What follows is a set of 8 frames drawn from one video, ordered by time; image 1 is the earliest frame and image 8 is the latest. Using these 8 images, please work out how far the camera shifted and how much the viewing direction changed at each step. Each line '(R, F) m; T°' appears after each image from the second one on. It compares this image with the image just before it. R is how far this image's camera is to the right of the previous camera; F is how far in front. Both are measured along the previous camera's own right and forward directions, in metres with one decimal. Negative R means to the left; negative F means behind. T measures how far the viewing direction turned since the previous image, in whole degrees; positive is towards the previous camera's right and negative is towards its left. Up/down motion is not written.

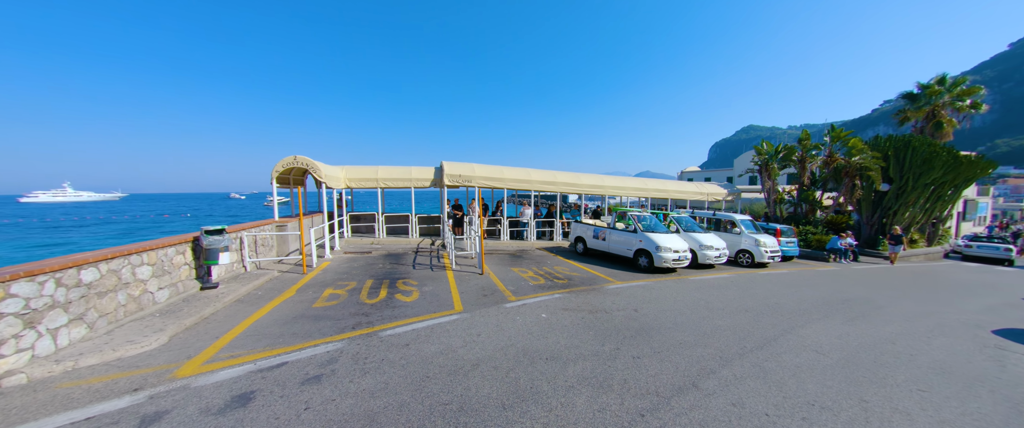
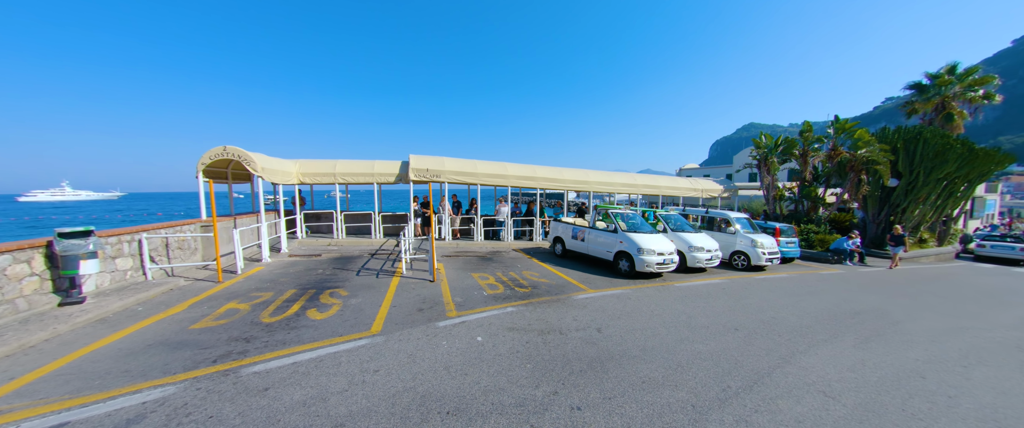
(+1.1, +1.1) m; 0°
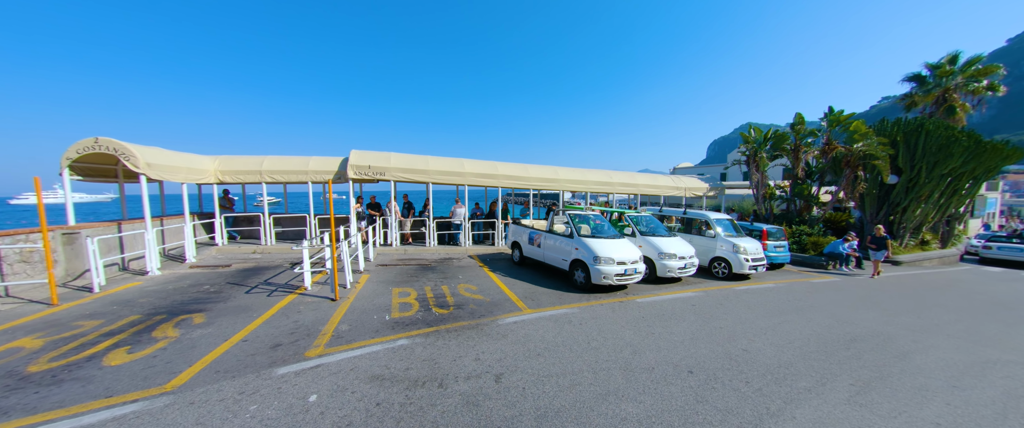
(+1.6, +1.2) m; 0°
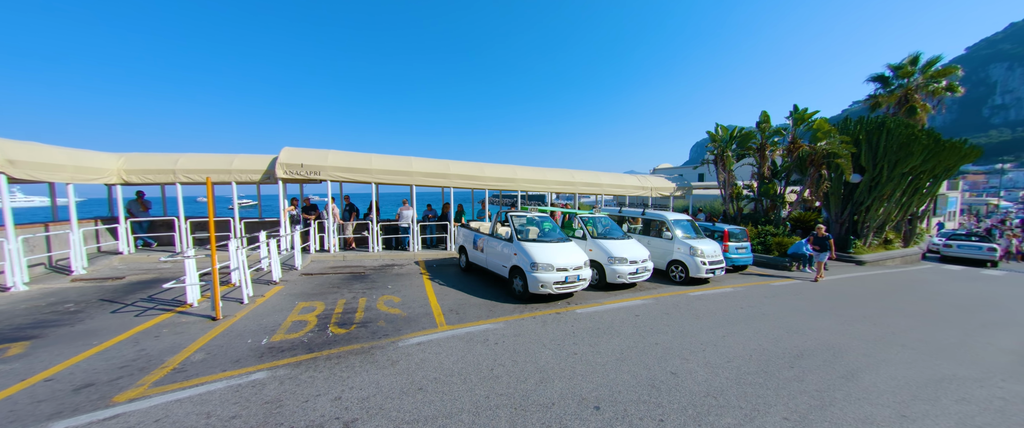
(+1.3, +0.7) m; +2°
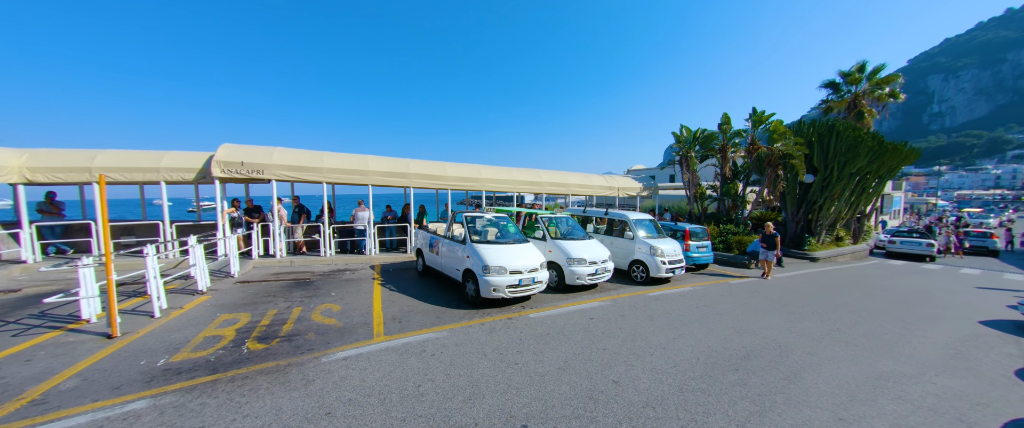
(+0.7, +0.3) m; +3°
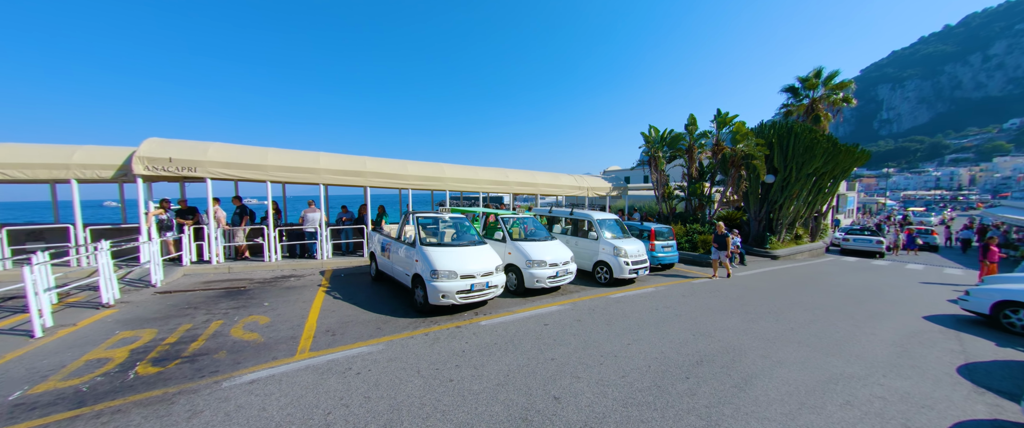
(+0.6, +0.3) m; +3°
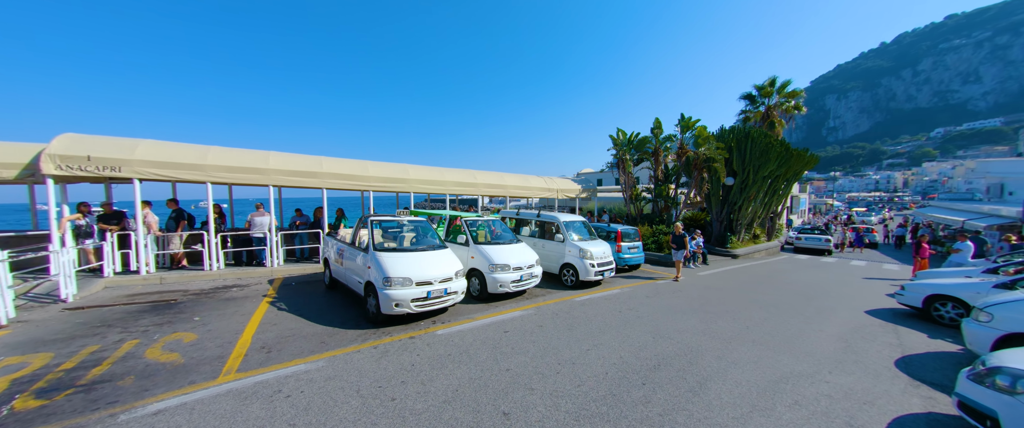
(+0.4, +0.2) m; +4°
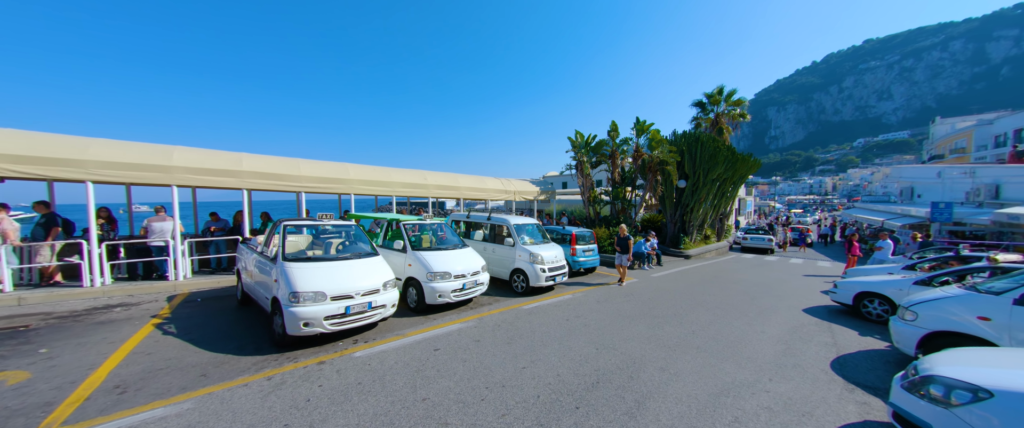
(+0.6, +0.4) m; +5°
